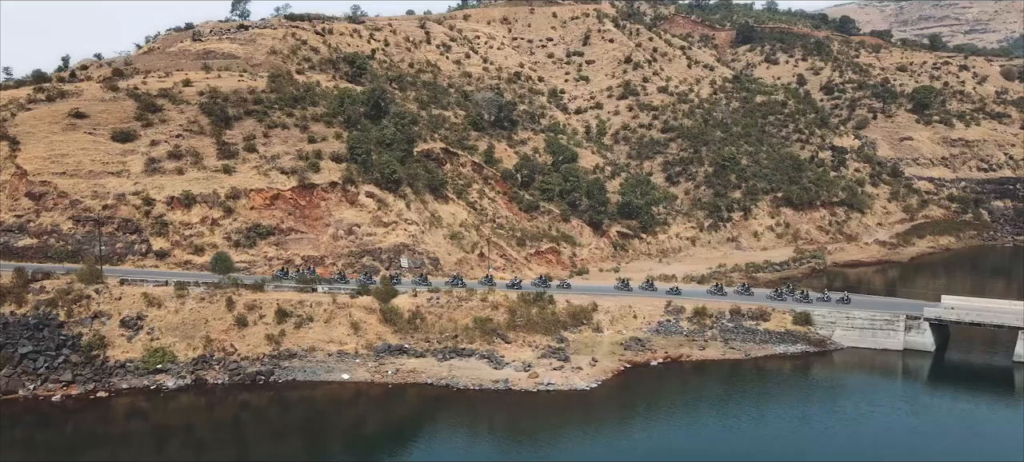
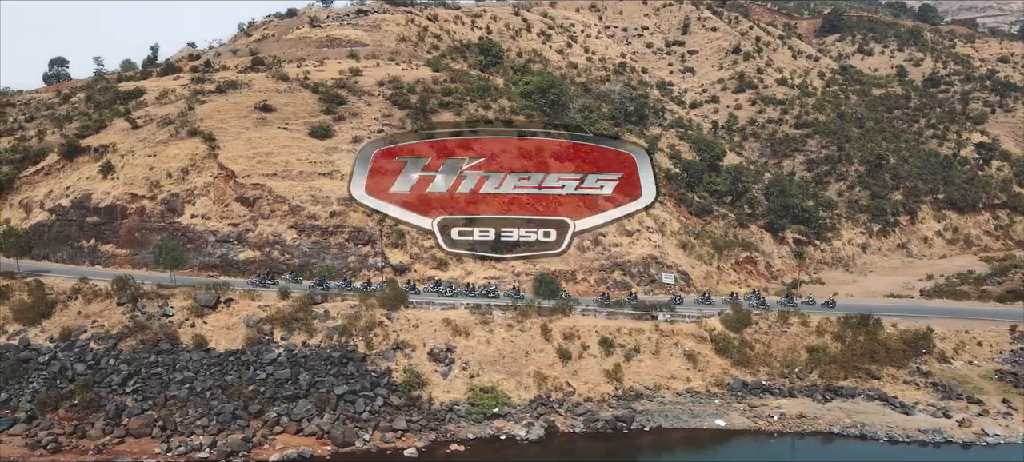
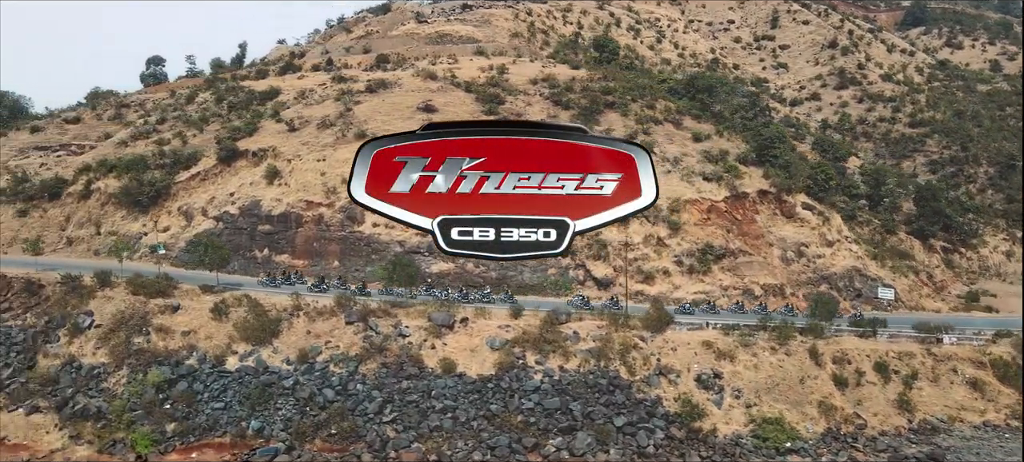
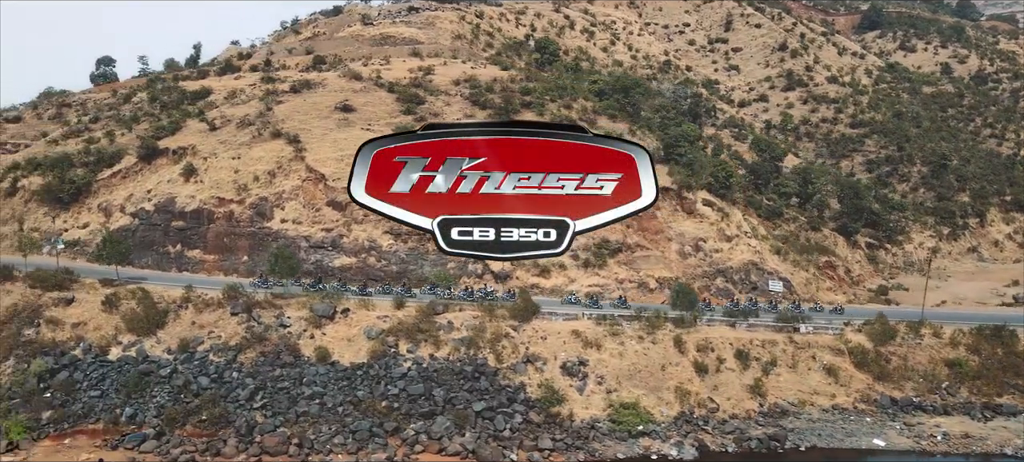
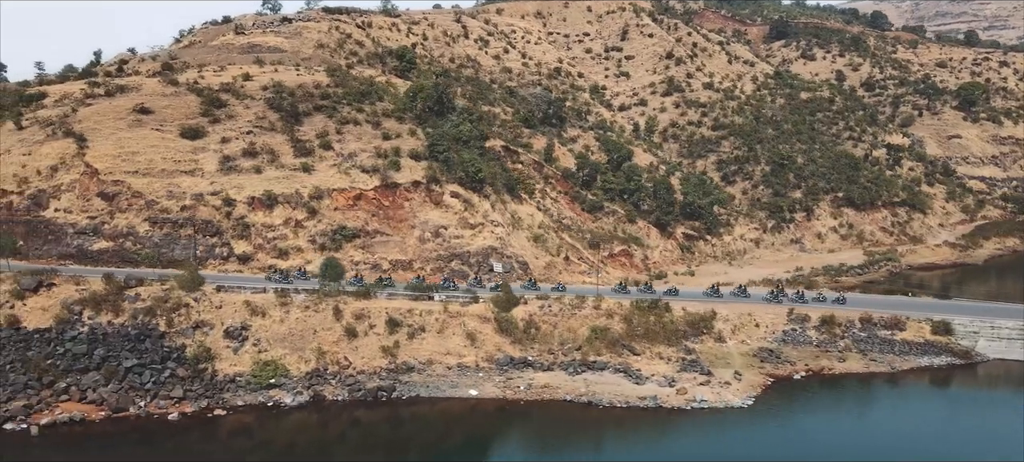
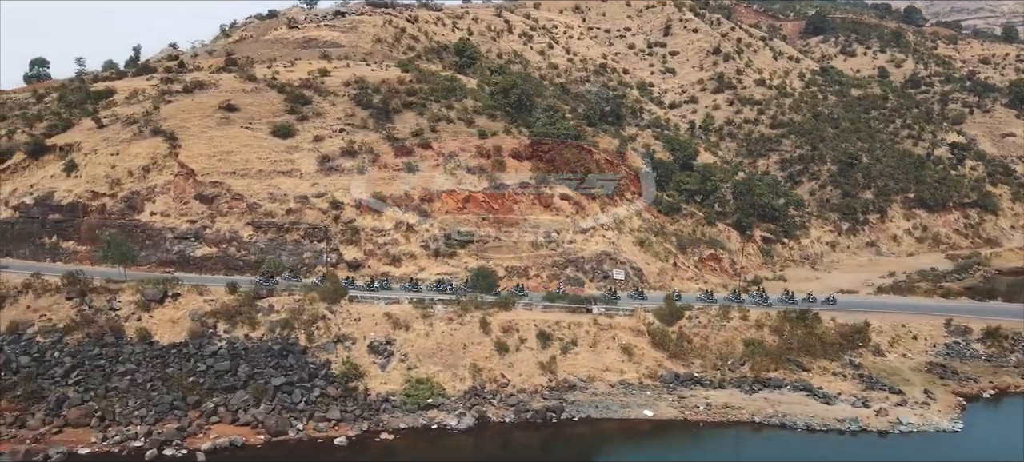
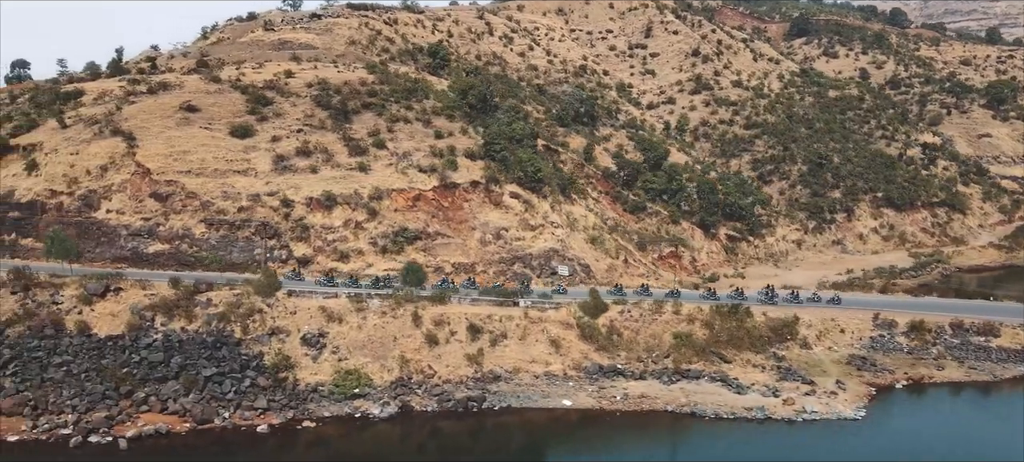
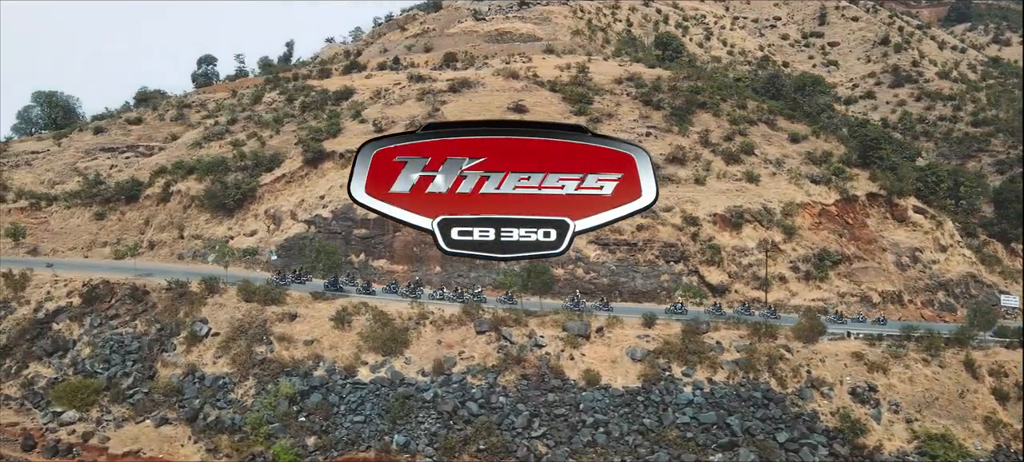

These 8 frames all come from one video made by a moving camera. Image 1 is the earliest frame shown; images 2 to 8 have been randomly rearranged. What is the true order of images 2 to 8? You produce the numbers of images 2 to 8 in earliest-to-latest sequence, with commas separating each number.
5, 7, 6, 2, 4, 3, 8
